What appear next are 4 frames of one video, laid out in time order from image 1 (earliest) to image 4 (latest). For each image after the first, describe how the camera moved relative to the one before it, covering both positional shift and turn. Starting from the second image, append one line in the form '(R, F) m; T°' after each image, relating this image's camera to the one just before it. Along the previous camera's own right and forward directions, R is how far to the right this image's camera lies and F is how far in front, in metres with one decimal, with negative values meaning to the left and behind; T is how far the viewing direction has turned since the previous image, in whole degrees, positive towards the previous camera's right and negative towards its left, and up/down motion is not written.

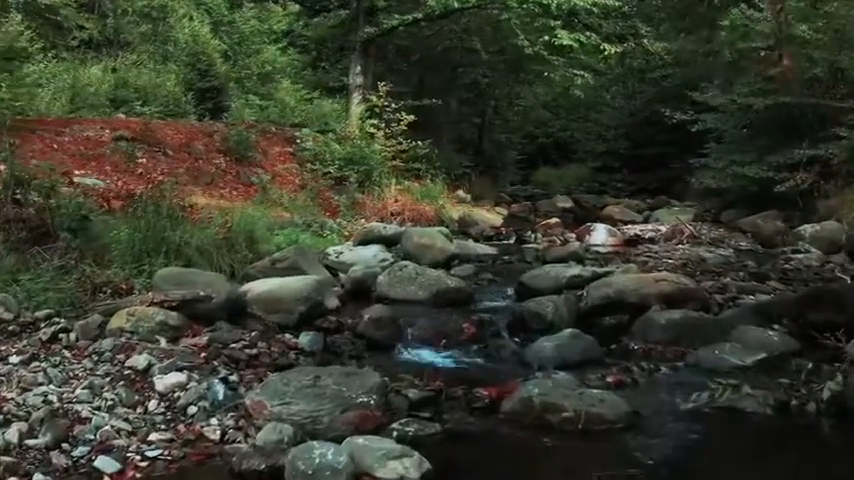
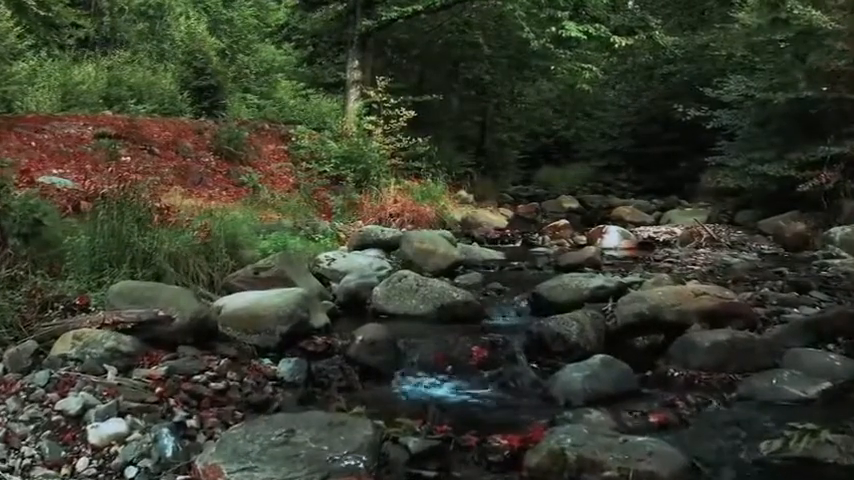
(0.0, +1.0) m; 0°
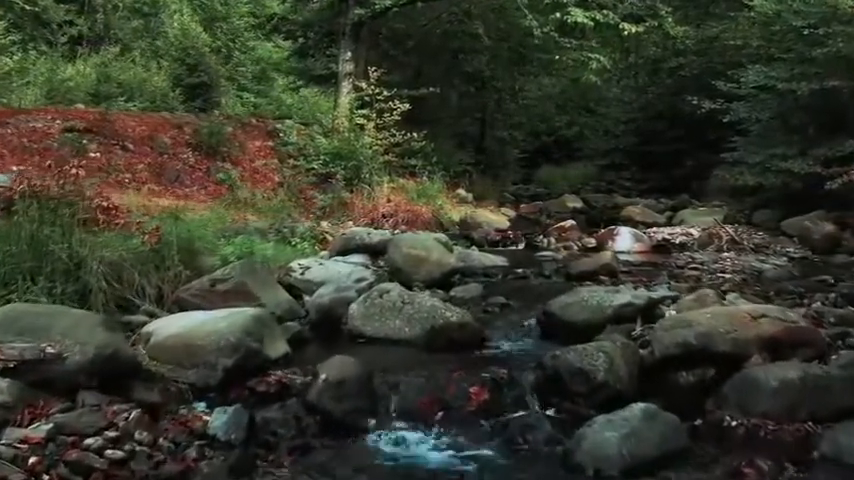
(+0.1, +1.3) m; 0°
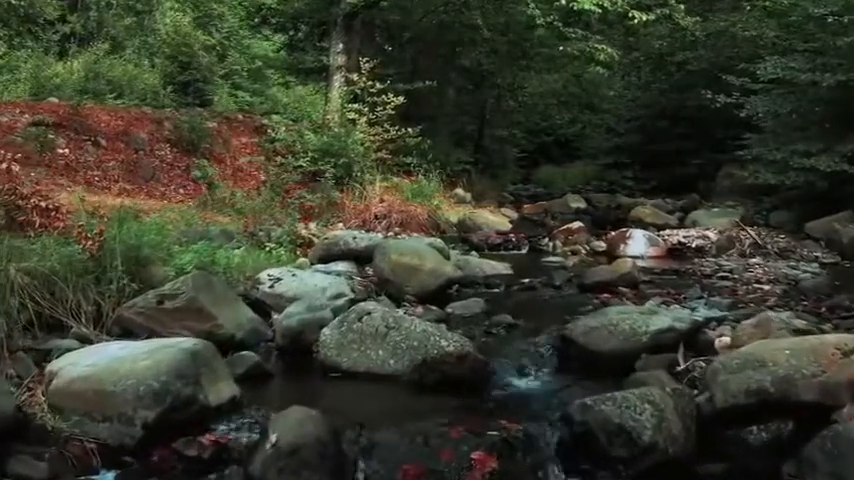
(0.0, +1.2) m; 0°
